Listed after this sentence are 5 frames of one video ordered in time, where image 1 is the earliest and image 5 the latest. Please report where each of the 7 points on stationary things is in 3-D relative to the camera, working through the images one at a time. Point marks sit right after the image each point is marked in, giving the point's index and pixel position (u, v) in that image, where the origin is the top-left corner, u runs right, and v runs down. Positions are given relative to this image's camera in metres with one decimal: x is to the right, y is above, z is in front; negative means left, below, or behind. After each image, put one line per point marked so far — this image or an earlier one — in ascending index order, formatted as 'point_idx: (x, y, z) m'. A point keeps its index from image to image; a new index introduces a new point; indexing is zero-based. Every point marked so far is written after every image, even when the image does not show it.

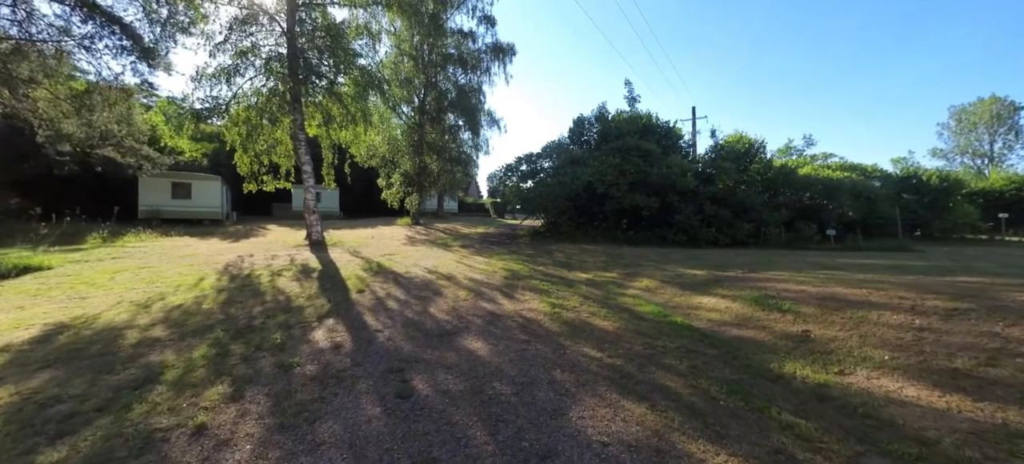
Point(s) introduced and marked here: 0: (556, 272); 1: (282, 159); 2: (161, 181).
0: (+0.8, -0.8, +7.6) m
1: (-7.3, +2.3, +12.6) m
2: (-14.7, +2.2, +16.5) m
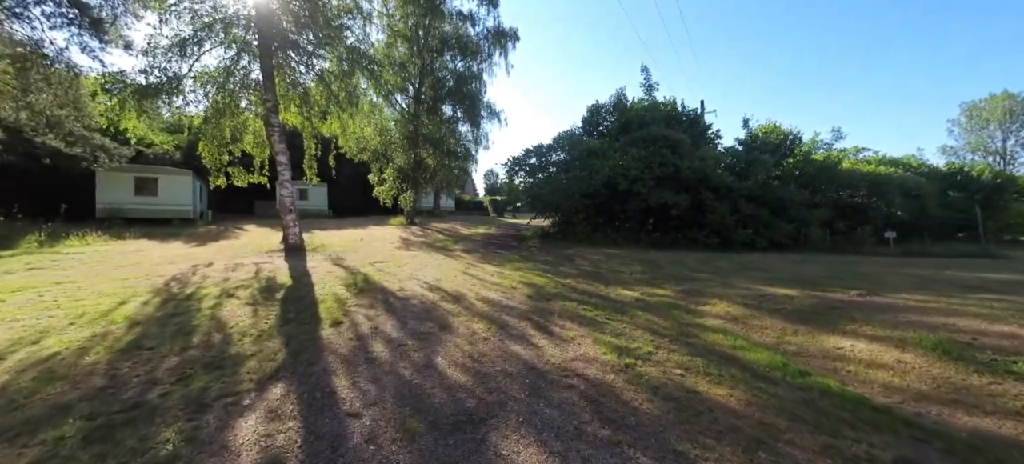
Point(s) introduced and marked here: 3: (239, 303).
0: (+1.2, -0.9, +6.0) m
1: (-7.1, +2.3, +10.8) m
2: (-14.5, +2.1, +14.7) m
3: (-3.3, -0.9, +4.8) m
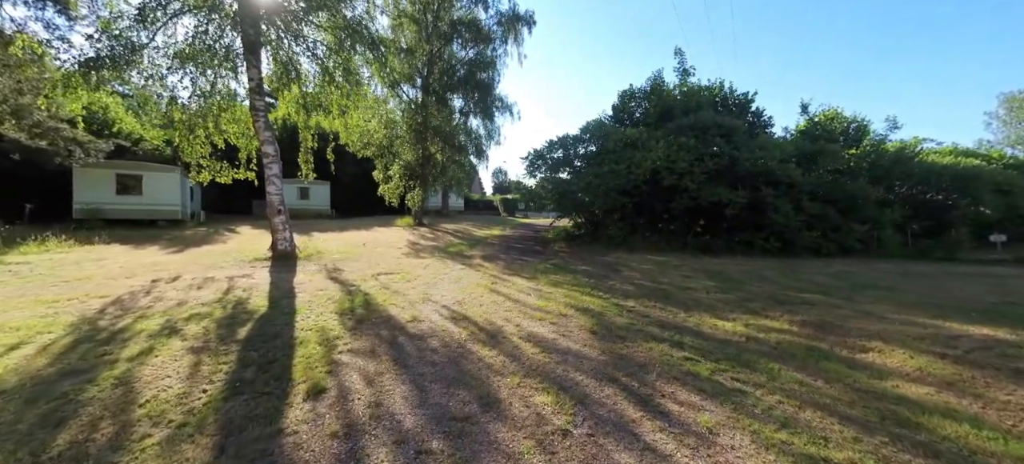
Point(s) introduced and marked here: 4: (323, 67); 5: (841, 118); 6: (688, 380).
0: (+1.8, -1.0, +4.4) m
1: (-6.4, +2.2, +9.3) m
2: (-13.8, +2.0, +13.3) m
3: (-2.8, -1.0, +3.3) m
4: (-4.0, +3.5, +8.3) m
5: (+9.7, +3.3, +11.6) m
6: (+1.3, -1.1, +2.8) m
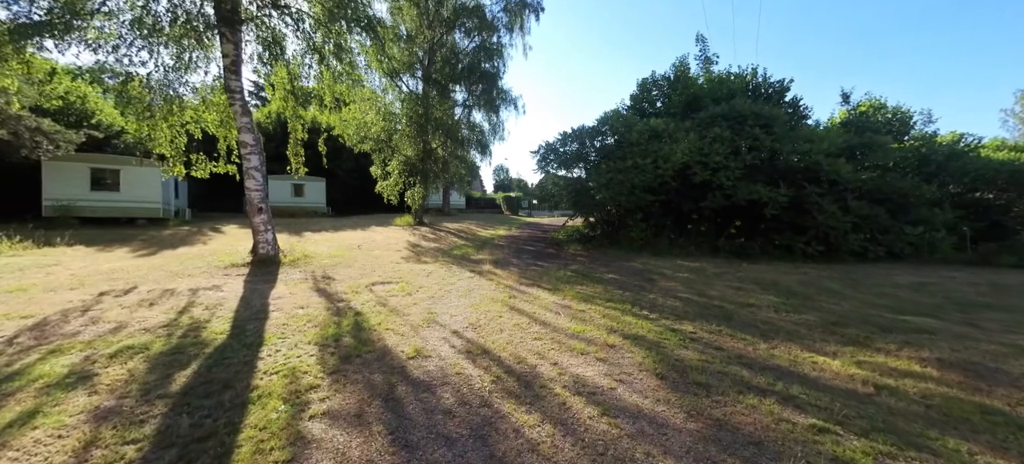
0: (+2.0, -1.0, +3.4) m
1: (-6.1, +2.2, +8.3) m
2: (-13.5, +2.1, +12.2) m
3: (-2.5, -1.0, +2.3) m
4: (-3.7, +3.5, +7.3) m
5: (+10.0, +3.3, +10.6) m
6: (+1.6, -1.1, +1.8) m
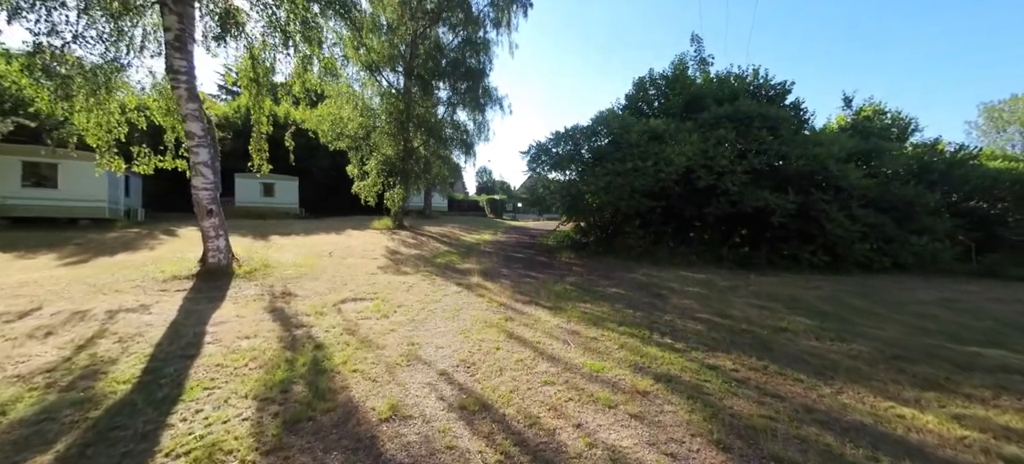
0: (+2.1, -1.2, +2.7) m
1: (-6.3, +2.1, +7.2) m
2: (-13.9, +2.0, +10.8) m
3: (-2.4, -1.1, +1.4) m
4: (-3.8, +3.4, +6.3) m
5: (+9.7, +3.0, +10.3) m
6: (+1.7, -1.2, +1.1) m
